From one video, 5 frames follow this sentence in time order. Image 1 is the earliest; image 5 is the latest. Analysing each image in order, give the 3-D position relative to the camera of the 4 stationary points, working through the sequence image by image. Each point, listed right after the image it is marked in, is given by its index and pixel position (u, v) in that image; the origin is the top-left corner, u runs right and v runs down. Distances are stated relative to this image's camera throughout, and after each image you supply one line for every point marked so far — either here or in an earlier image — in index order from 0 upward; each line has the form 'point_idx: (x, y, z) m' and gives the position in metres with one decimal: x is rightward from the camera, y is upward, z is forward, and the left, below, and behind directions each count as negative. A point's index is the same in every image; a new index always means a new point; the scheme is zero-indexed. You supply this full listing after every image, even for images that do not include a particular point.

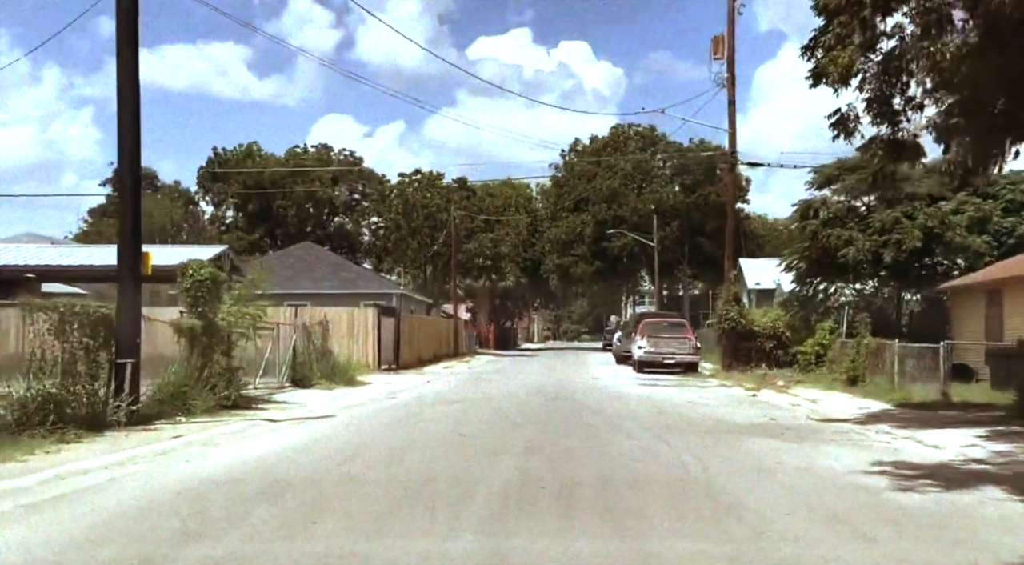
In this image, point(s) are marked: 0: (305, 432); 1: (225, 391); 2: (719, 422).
0: (-3.5, -2.5, +17.8) m
1: (-5.5, -2.1, +19.5) m
2: (+3.4, -2.4, +17.4) m
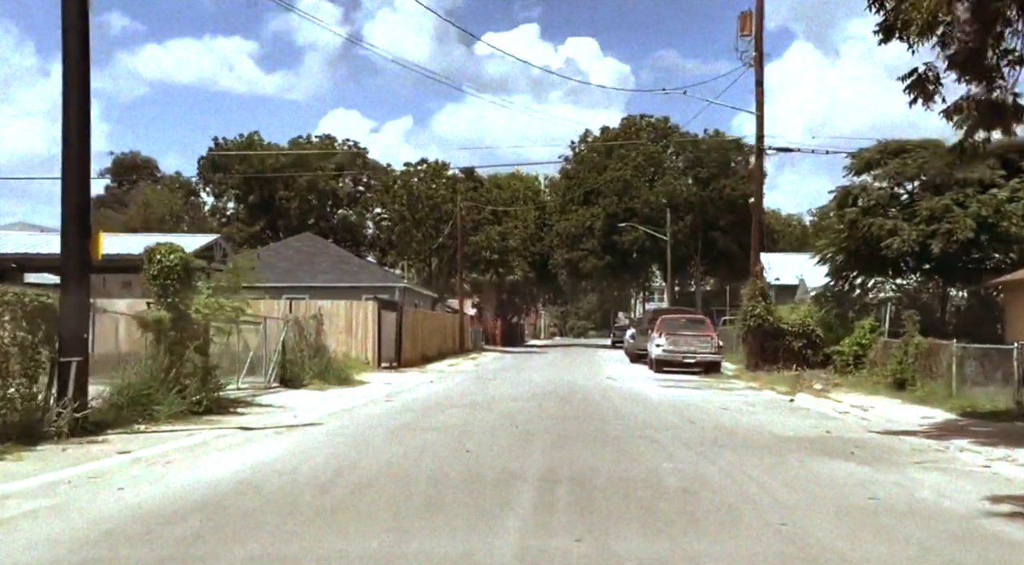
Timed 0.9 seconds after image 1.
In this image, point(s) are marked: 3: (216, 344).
0: (-3.3, -2.3, +15.4) m
1: (-5.3, -1.9, +17.2) m
2: (+3.6, -2.2, +15.0) m
3: (-5.7, -1.2, +19.7) m
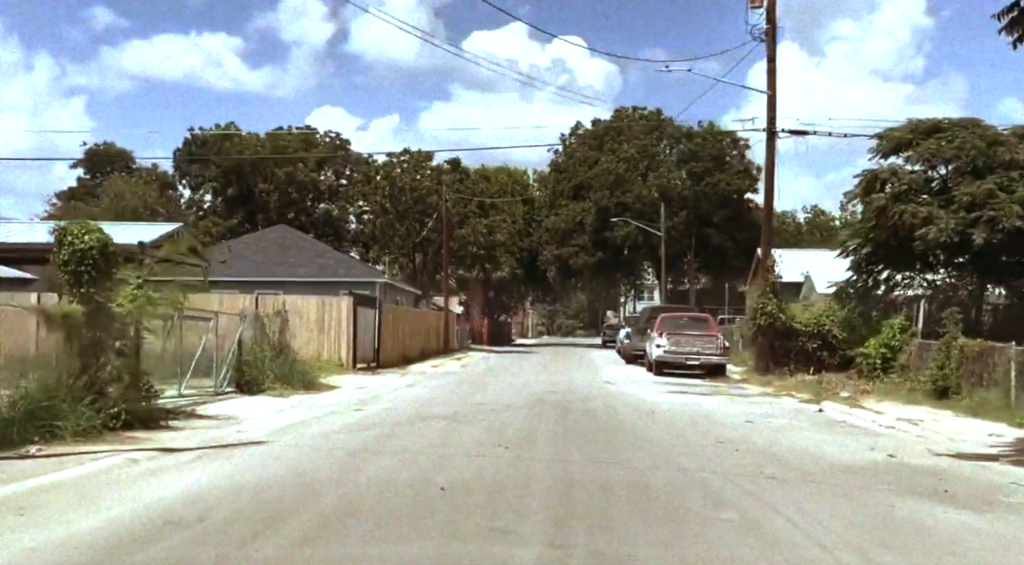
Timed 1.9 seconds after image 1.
0: (-3.4, -2.2, +12.4) m
1: (-5.4, -1.7, +14.2) m
2: (+3.5, -2.1, +12.1) m
3: (-5.9, -1.0, +16.7) m
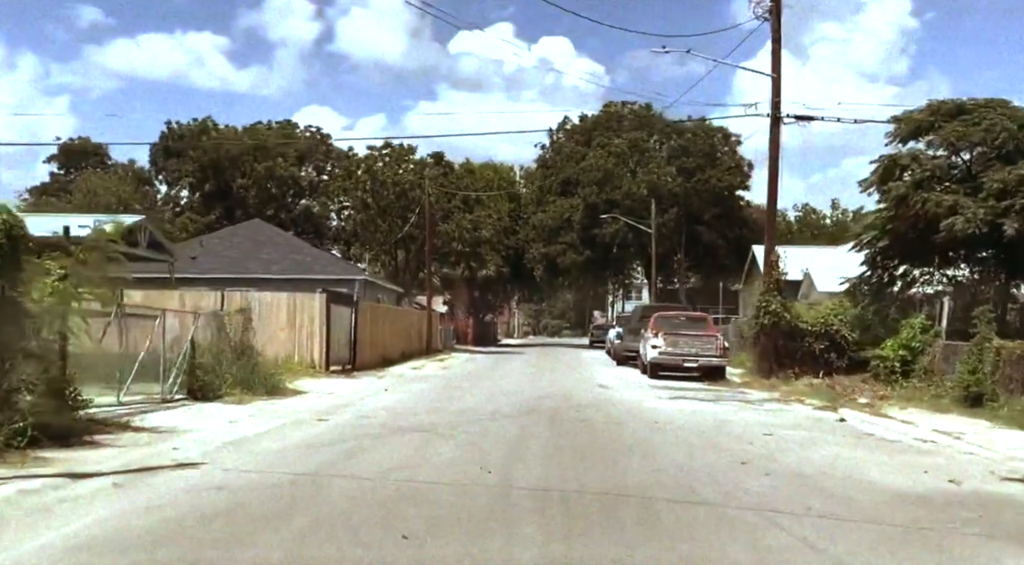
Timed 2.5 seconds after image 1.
0: (-3.6, -2.0, +10.2) m
1: (-5.6, -1.6, +12.0) m
2: (+3.3, -2.0, +10.0) m
3: (-6.1, -0.9, +14.5) m
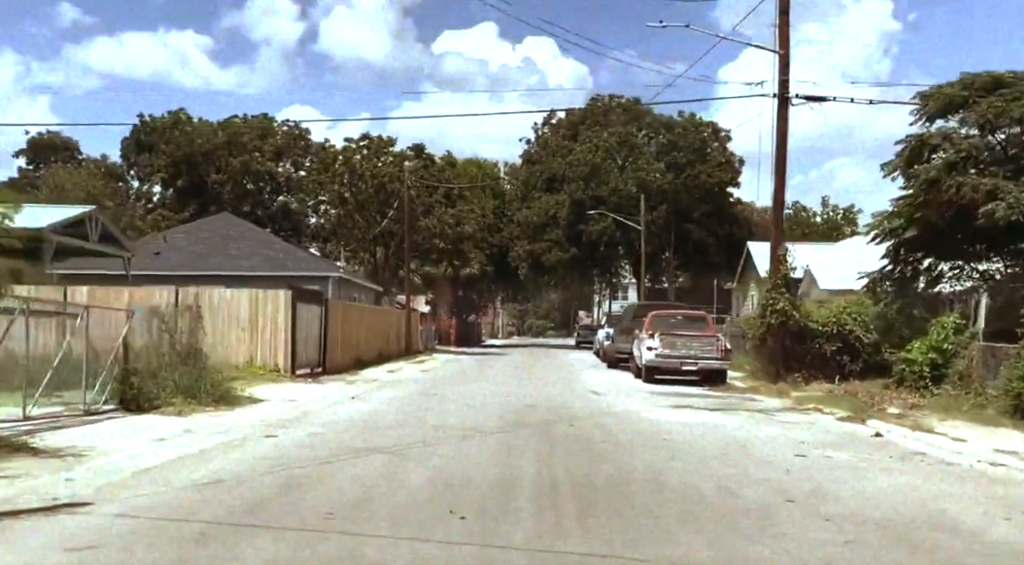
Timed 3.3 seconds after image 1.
0: (-3.7, -1.9, +7.7) m
1: (-5.8, -1.4, +9.4) m
2: (+3.2, -1.9, +7.6) m
3: (-6.3, -0.8, +11.9) m
